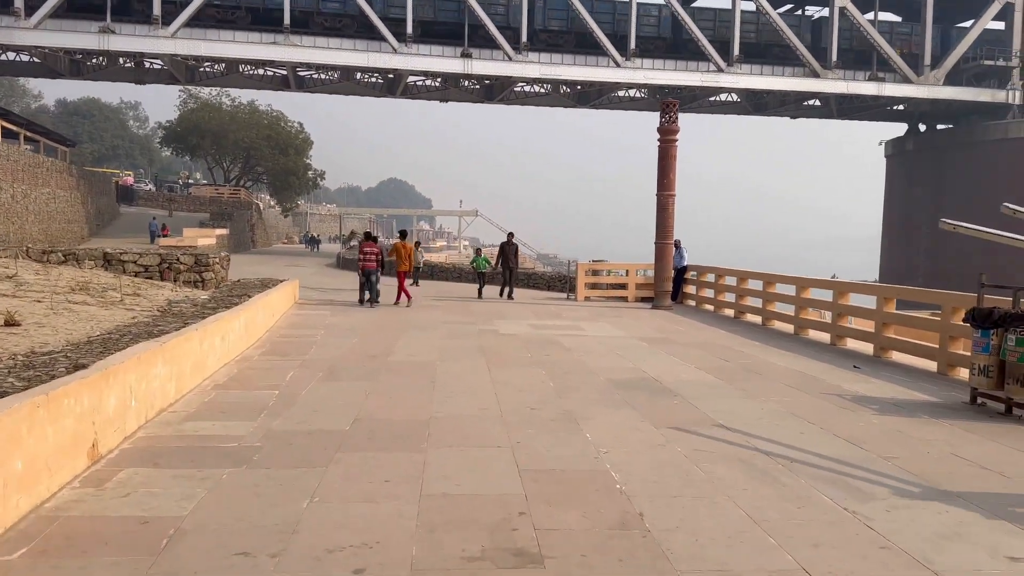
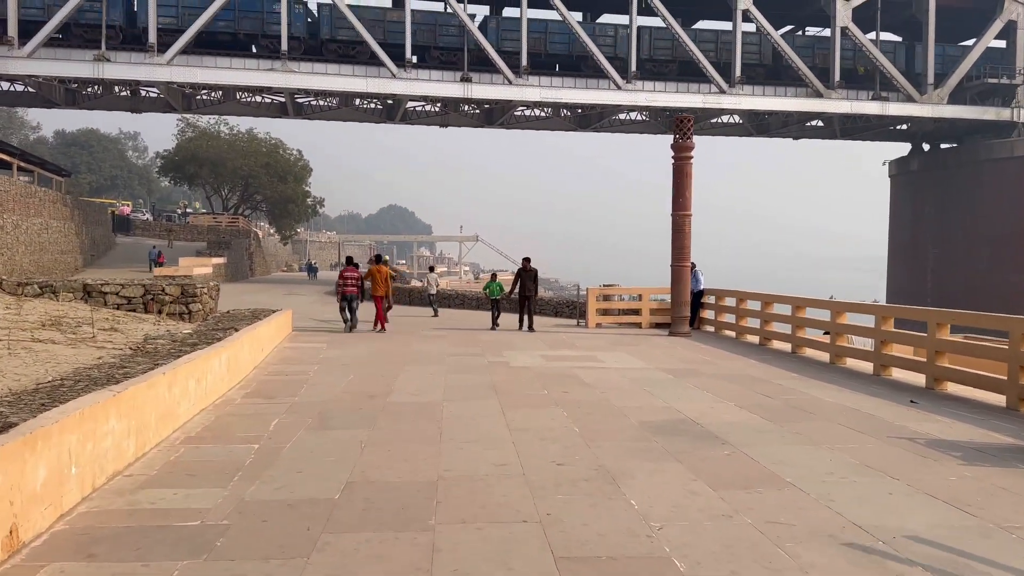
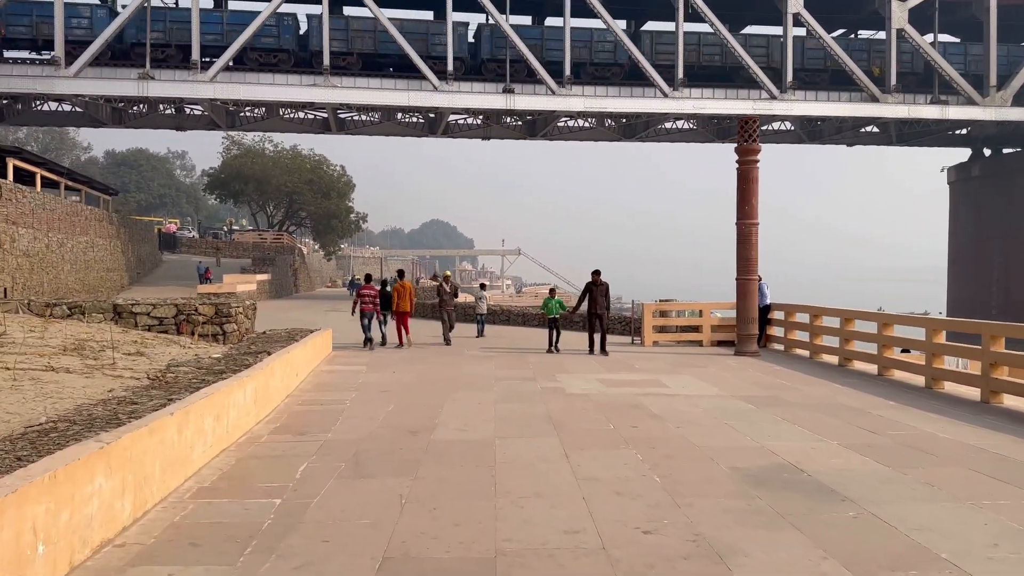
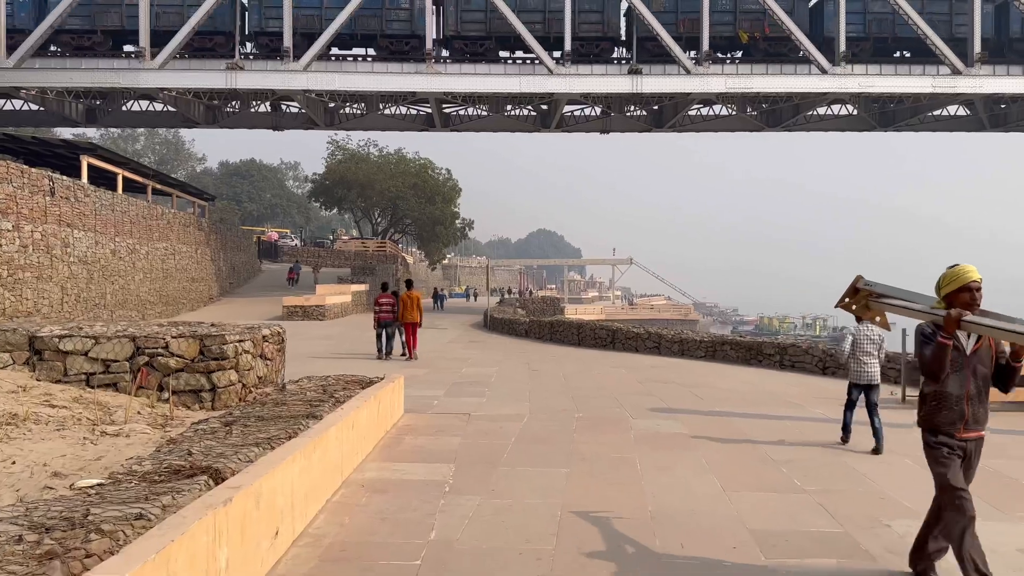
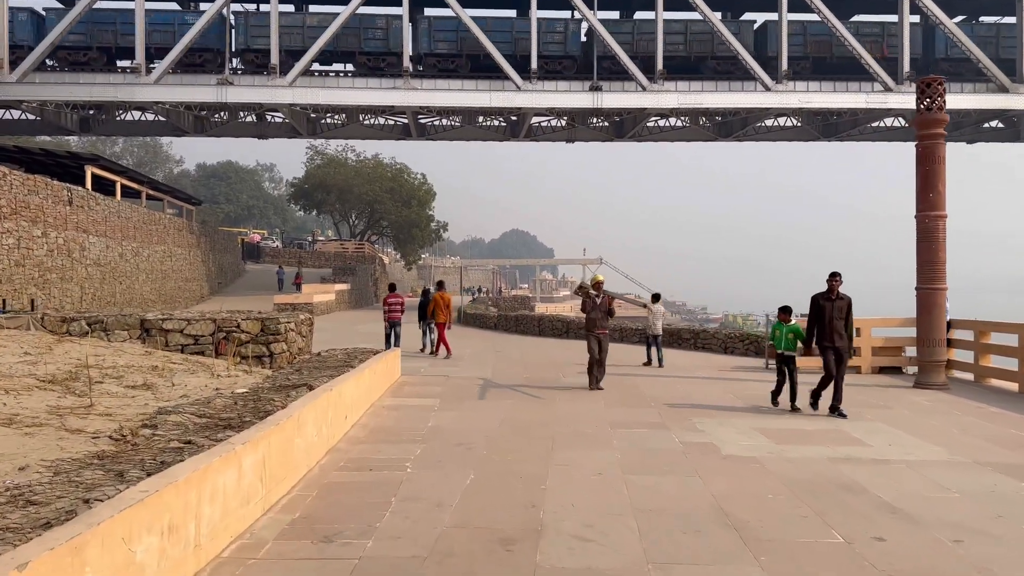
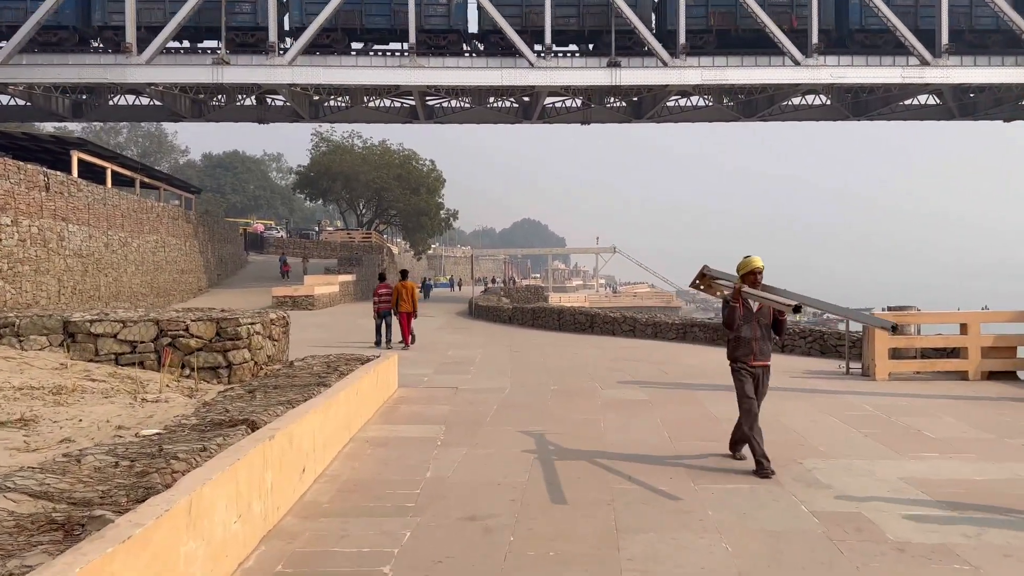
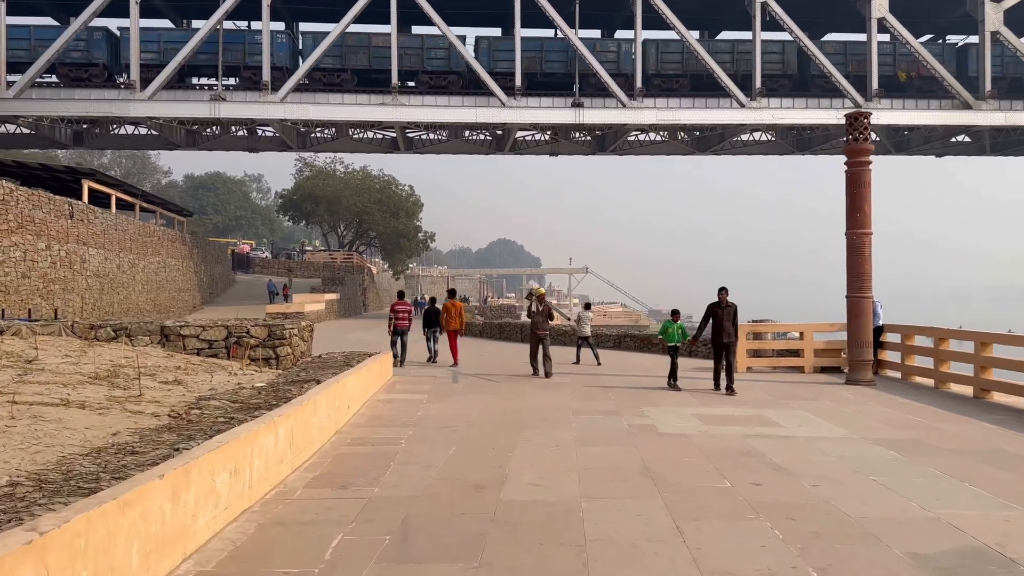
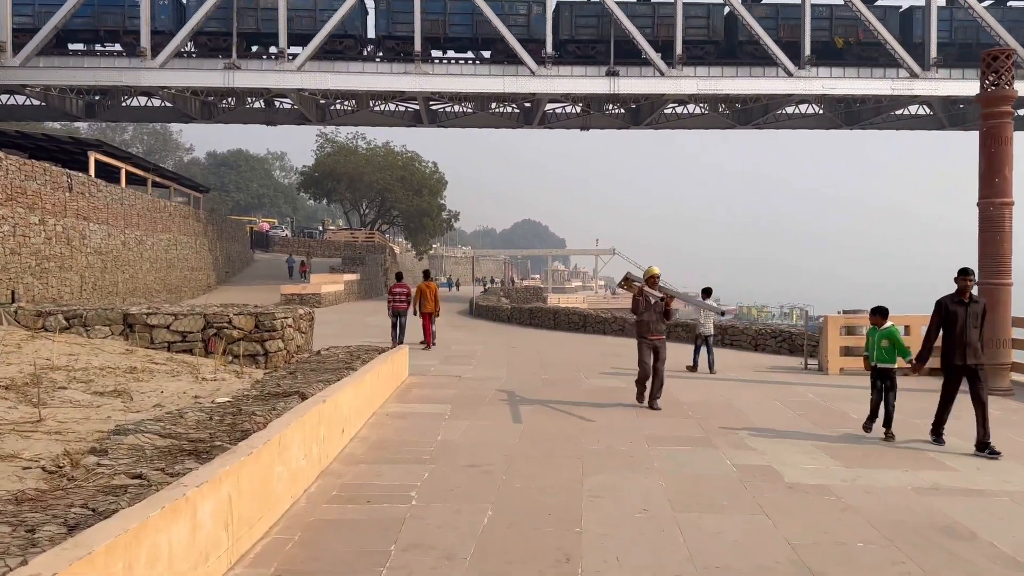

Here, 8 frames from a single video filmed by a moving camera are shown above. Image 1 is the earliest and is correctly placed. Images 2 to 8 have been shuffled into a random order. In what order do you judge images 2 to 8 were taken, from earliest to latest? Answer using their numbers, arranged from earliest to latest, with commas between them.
2, 3, 7, 5, 8, 6, 4
